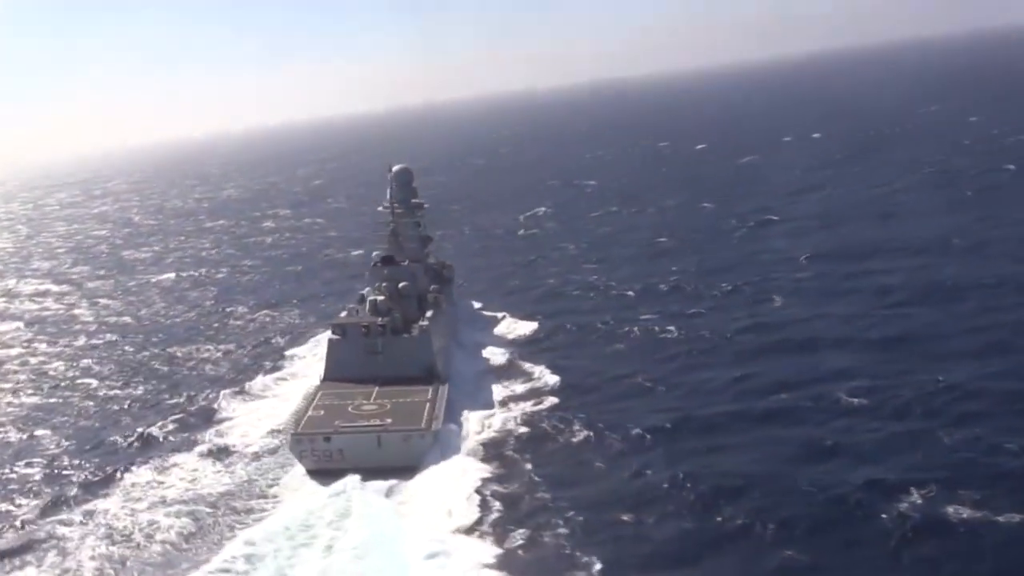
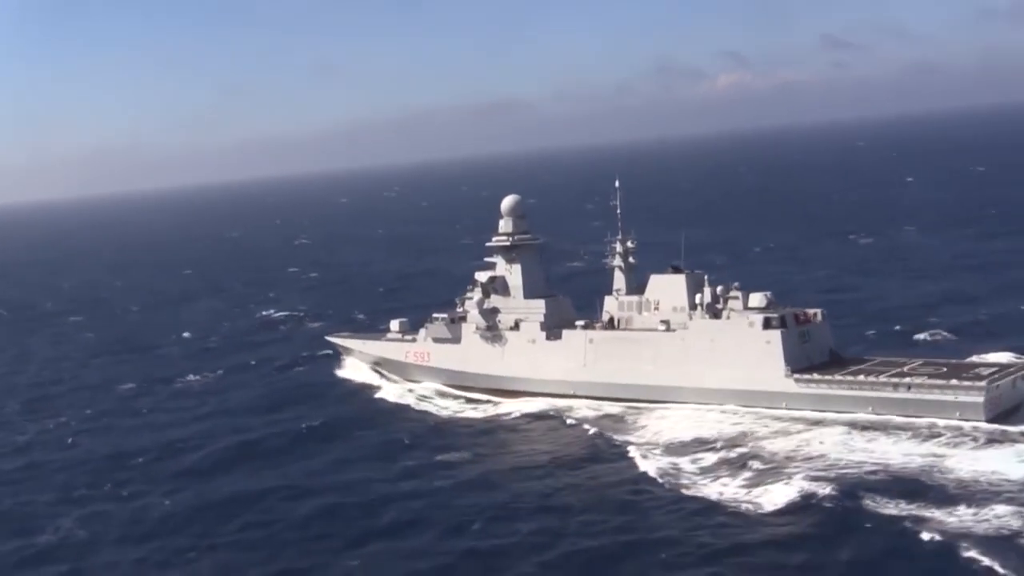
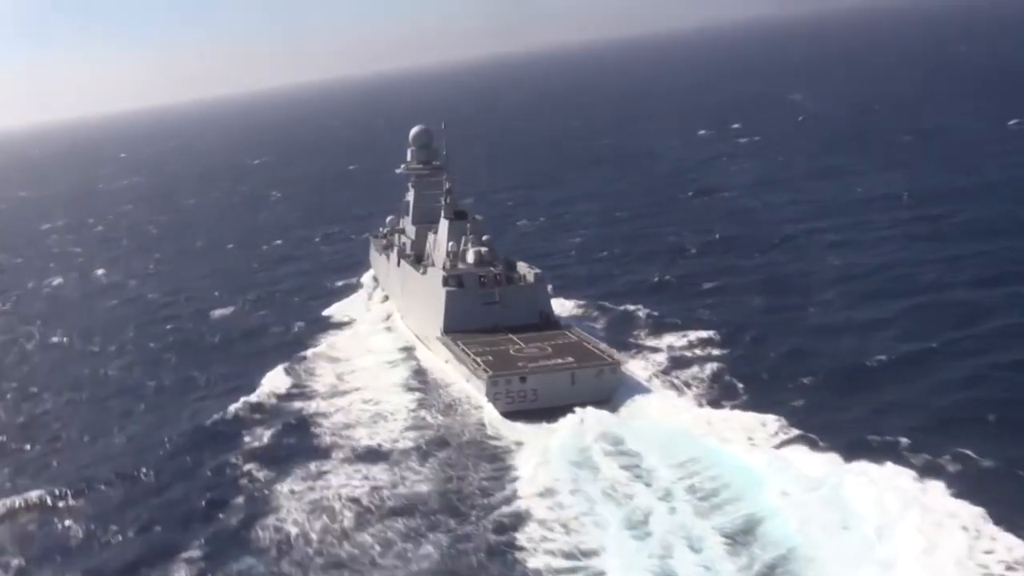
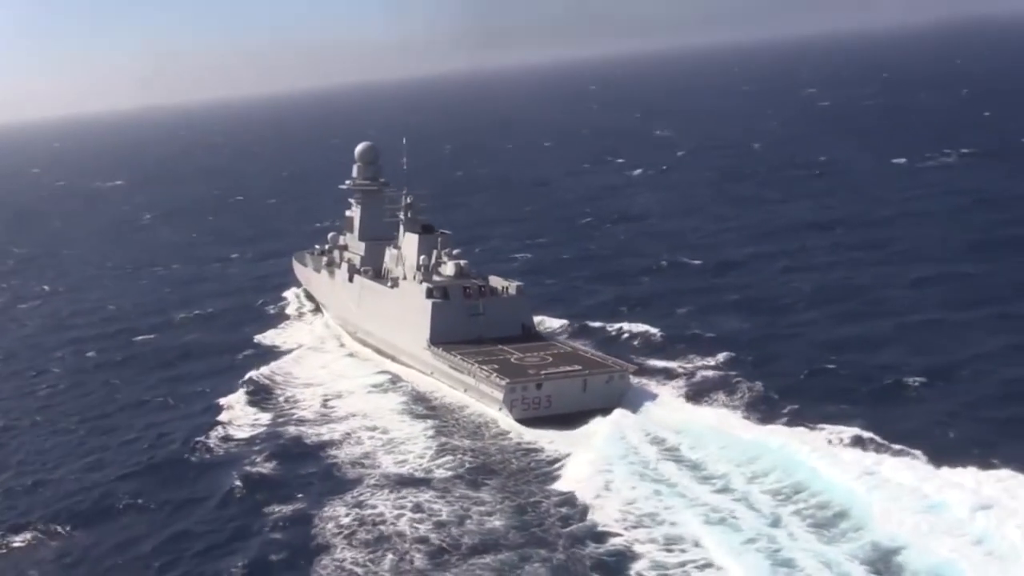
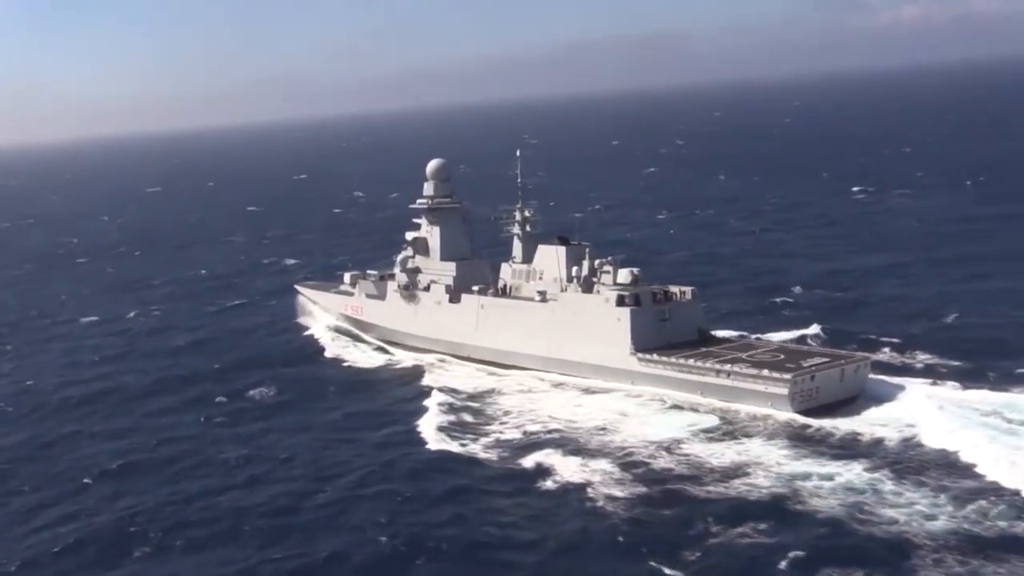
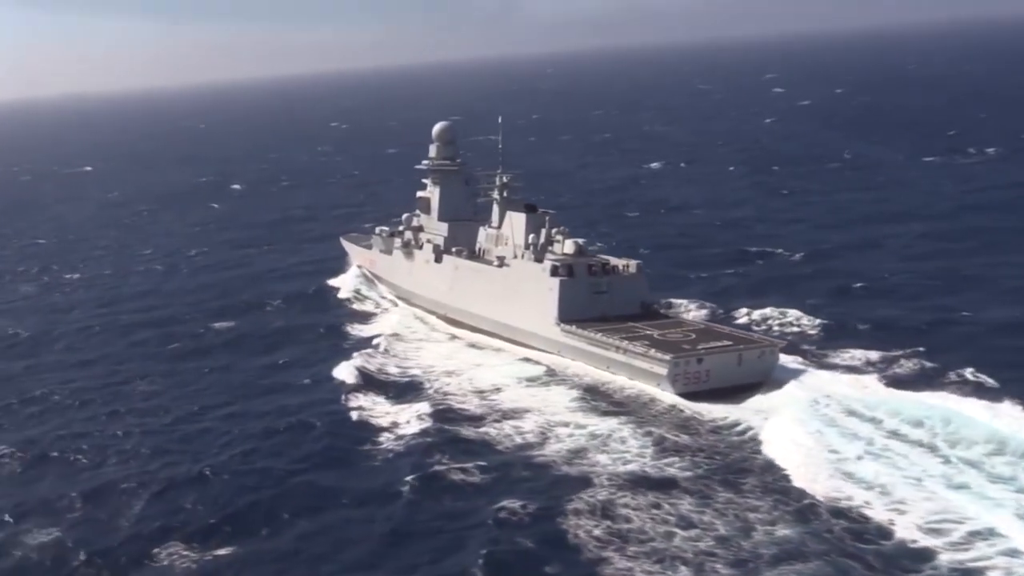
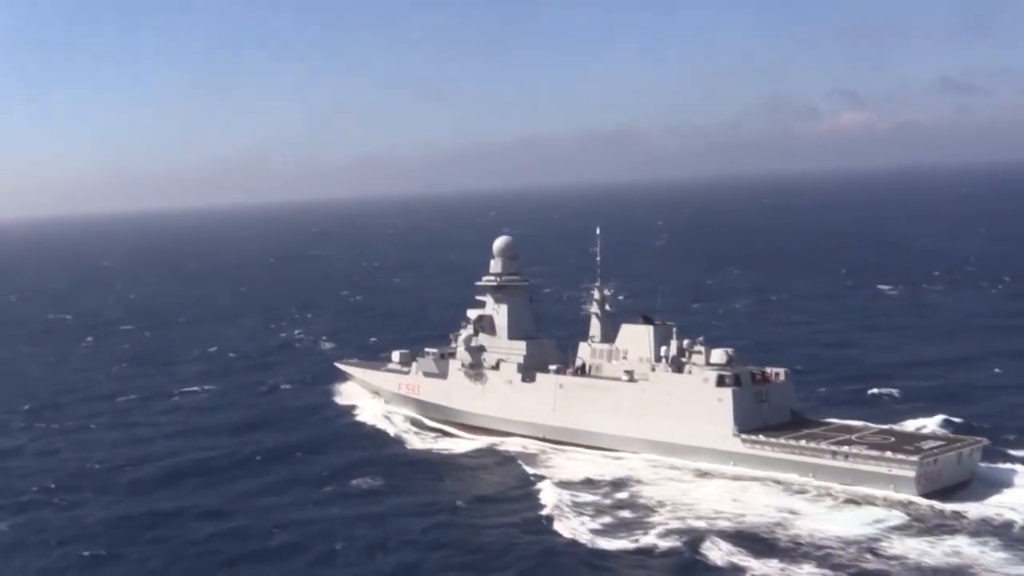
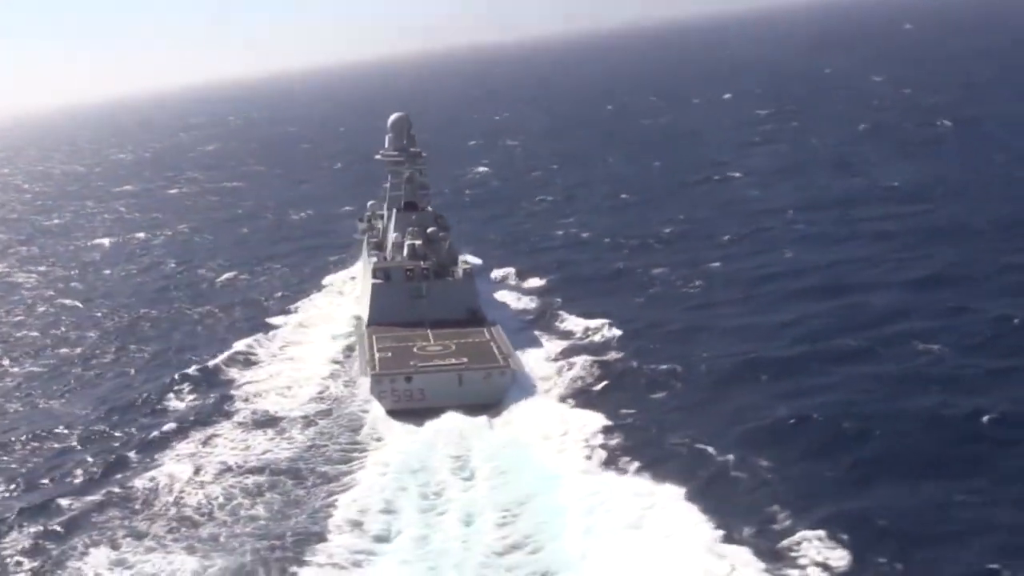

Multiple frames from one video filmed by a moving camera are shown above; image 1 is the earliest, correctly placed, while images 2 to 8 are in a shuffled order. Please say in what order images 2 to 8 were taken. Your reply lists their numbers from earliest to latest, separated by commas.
8, 3, 4, 6, 5, 7, 2
